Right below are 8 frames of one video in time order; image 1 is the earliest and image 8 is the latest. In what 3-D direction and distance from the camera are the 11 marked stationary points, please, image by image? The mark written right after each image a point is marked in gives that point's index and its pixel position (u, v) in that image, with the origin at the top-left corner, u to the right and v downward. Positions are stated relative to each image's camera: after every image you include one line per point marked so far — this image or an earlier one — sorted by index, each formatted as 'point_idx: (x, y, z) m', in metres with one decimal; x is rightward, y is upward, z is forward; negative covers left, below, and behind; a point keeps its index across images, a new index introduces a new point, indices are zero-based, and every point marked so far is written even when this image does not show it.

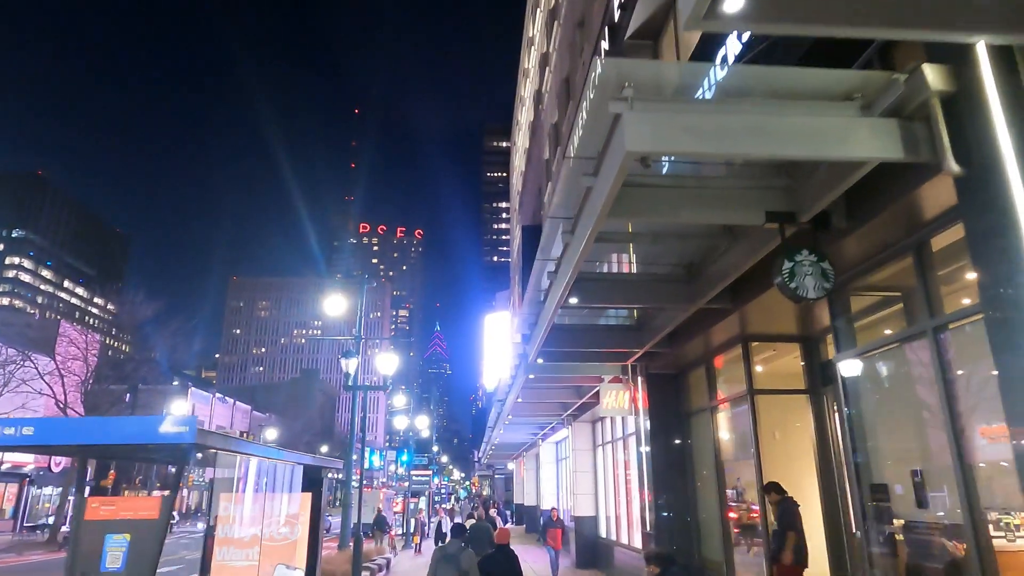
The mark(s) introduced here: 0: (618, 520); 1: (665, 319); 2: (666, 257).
0: (+2.8, -5.9, +17.2) m
1: (+2.2, -0.5, +9.7) m
2: (+1.8, +0.4, +7.8) m
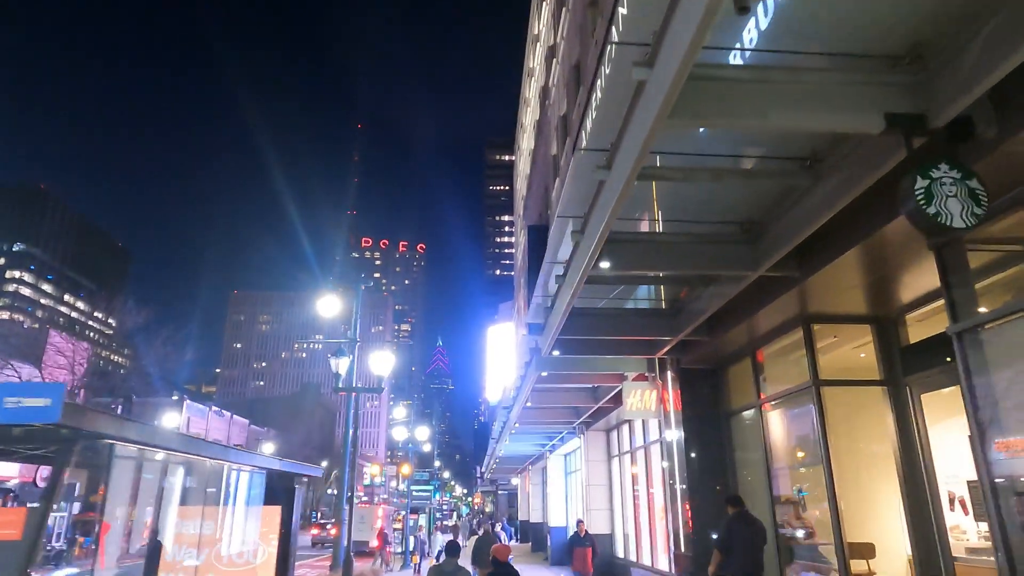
0: (+3.0, -5.8, +15.5) m
1: (+2.4, -0.1, +8.1) m
2: (+2.0, +0.8, +6.3) m
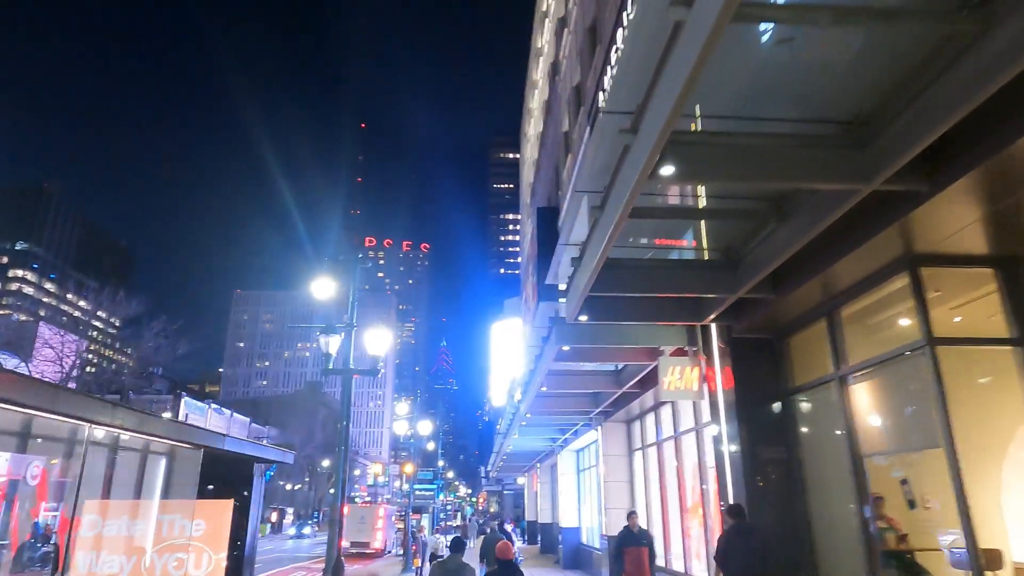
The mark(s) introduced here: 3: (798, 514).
0: (+3.2, -5.2, +13.8) m
1: (+2.6, +0.5, +6.4) m
2: (+2.2, +1.4, +4.6) m
3: (+3.4, -2.6, +8.1) m
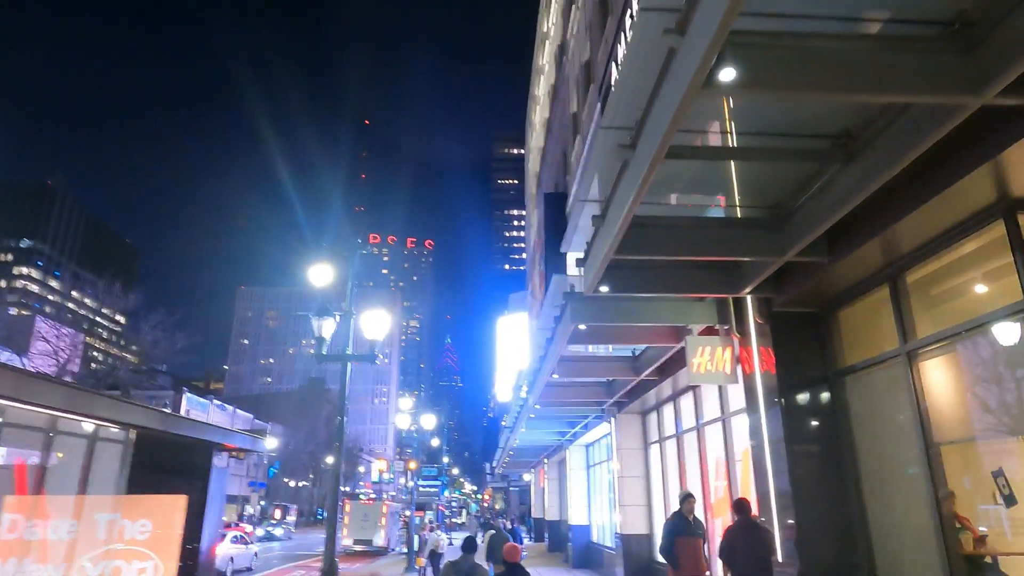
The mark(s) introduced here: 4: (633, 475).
0: (+3.4, -4.8, +12.8) m
1: (+2.7, +0.8, +5.4) m
2: (+2.3, +1.7, +3.6) m
3: (+3.6, -2.2, +7.1) m
4: (+2.9, -4.4, +15.8) m
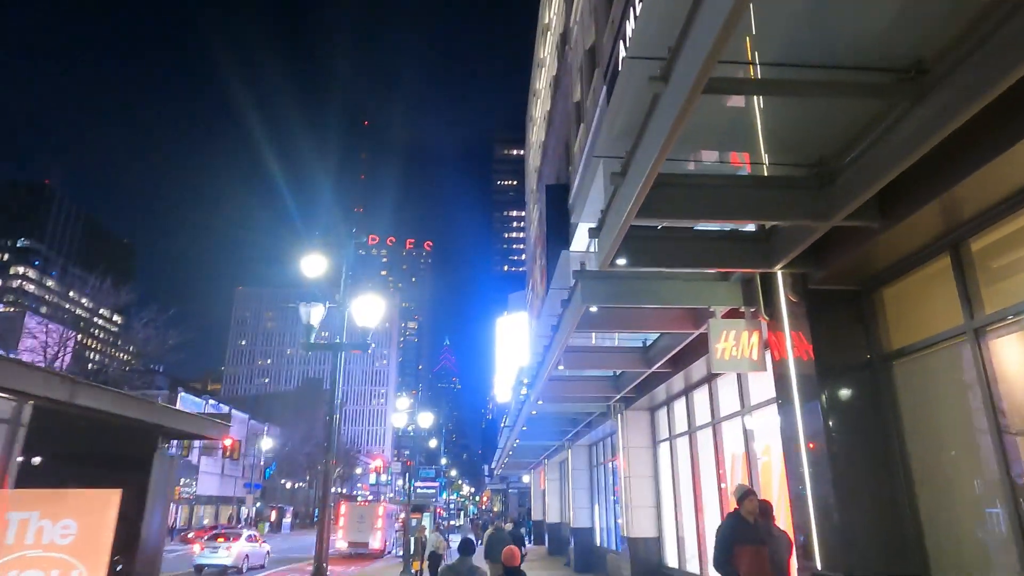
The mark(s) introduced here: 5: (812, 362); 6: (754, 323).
0: (+3.4, -4.6, +12.0) m
1: (+2.8, +1.1, +4.6) m
2: (+2.3, +2.0, +2.8) m
3: (+3.6, -2.0, +6.3) m
4: (+2.9, -4.2, +15.0) m
5: (+3.0, -0.8, +6.7) m
6: (+2.8, -0.4, +7.7) m
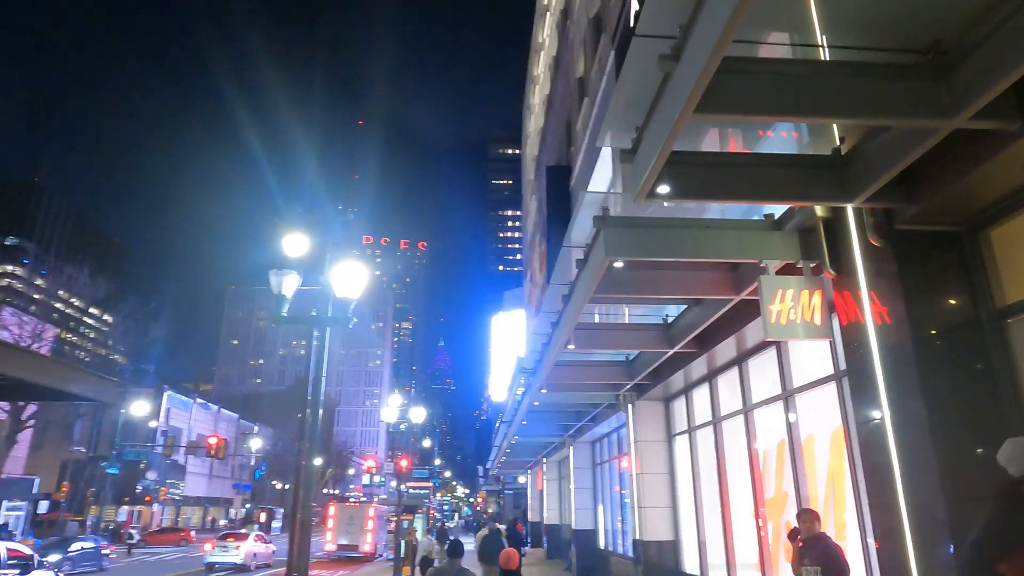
0: (+3.4, -4.1, +10.6) m
1: (+2.9, +1.6, +3.2) m
2: (+2.4, +2.5, +1.4) m
3: (+3.7, -1.5, +4.9) m
4: (+2.9, -3.7, +13.6) m
5: (+3.1, -0.3, +5.3) m
6: (+2.8, +0.1, +6.3) m
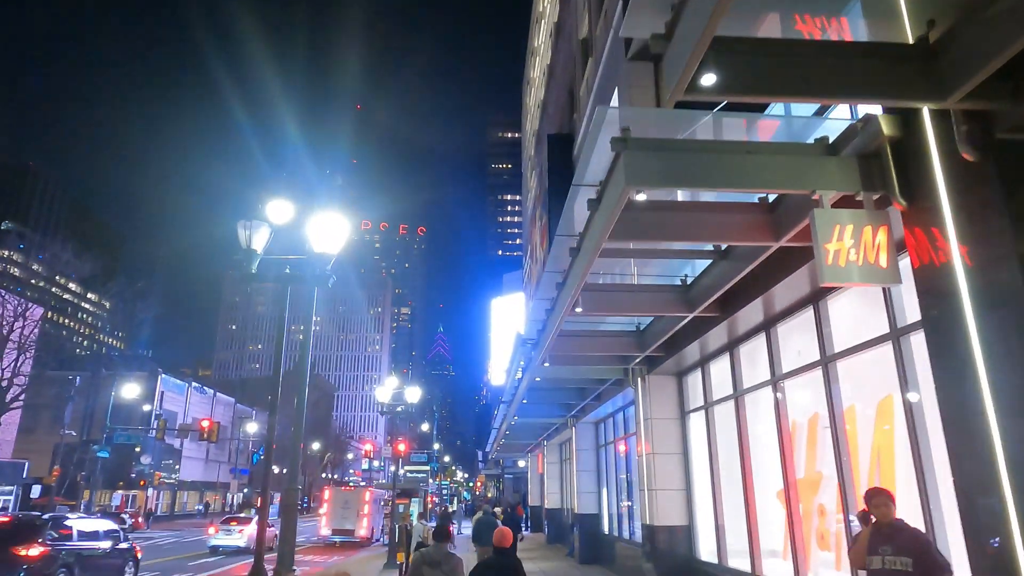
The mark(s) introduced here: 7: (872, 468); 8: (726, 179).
0: (+3.4, -3.5, +9.6) m
1: (+2.9, +2.0, +2.1) m
2: (+2.5, +2.9, +0.2) m
3: (+3.7, -1.0, +3.8) m
4: (+2.9, -3.1, +12.6) m
5: (+3.1, +0.2, +4.2) m
6: (+2.9, +0.6, +5.2) m
7: (+3.8, -1.9, +7.0) m
8: (+1.7, +0.9, +5.3) m
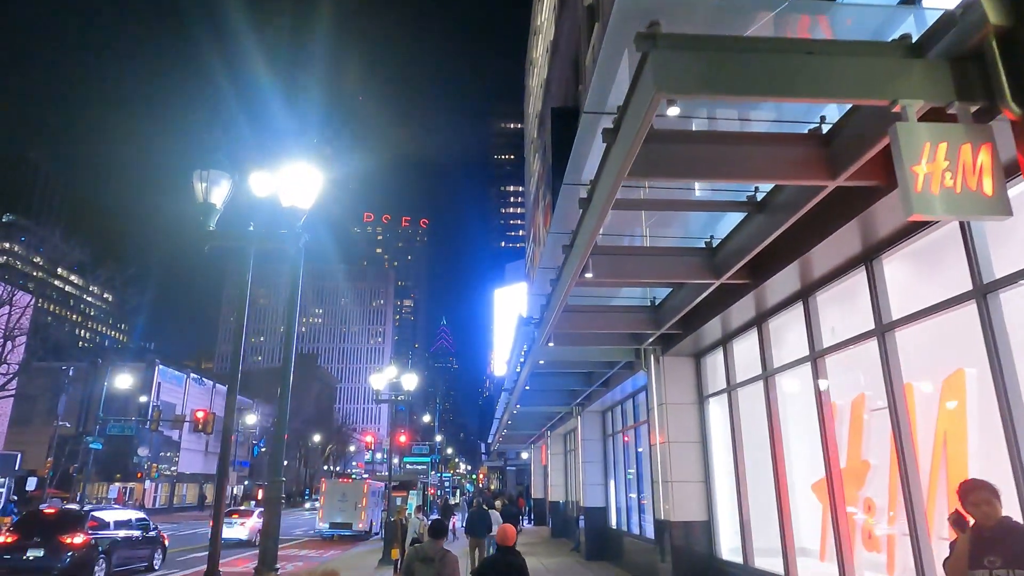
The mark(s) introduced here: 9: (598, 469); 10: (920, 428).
0: (+3.5, -3.1, +8.5) m
1: (+2.9, +2.3, +1.0) m
2: (+2.4, +3.2, -0.9) m
3: (+3.7, -0.7, +2.7) m
4: (+2.9, -2.6, +11.5) m
5: (+3.1, +0.6, +3.1) m
6: (+2.8, +1.0, +4.0) m
7: (+3.8, -1.5, +5.9) m
8: (+1.6, +1.3, +4.1) m
9: (+2.5, -5.3, +19.6) m
10: (+3.7, -1.3, +5.9) m
